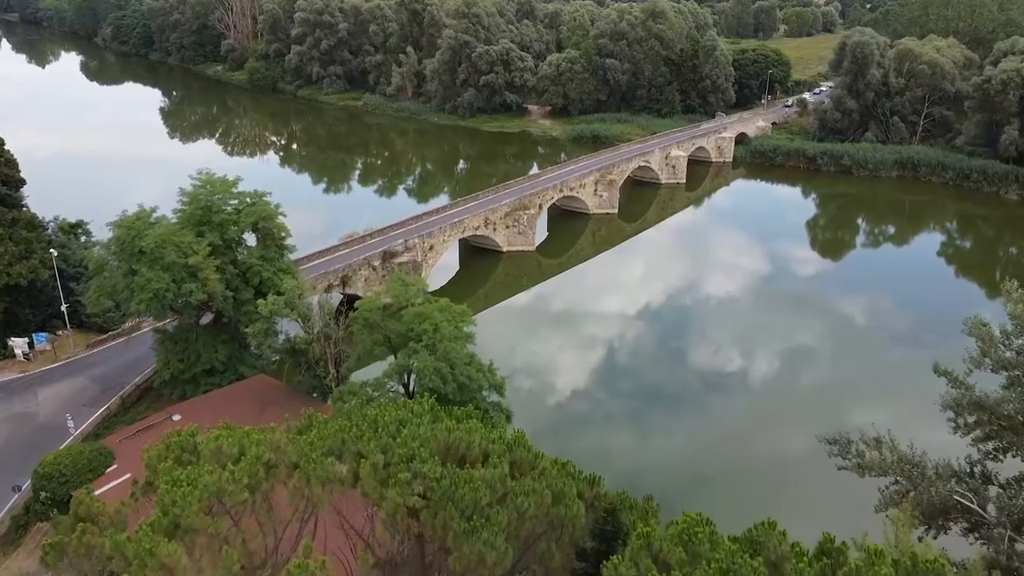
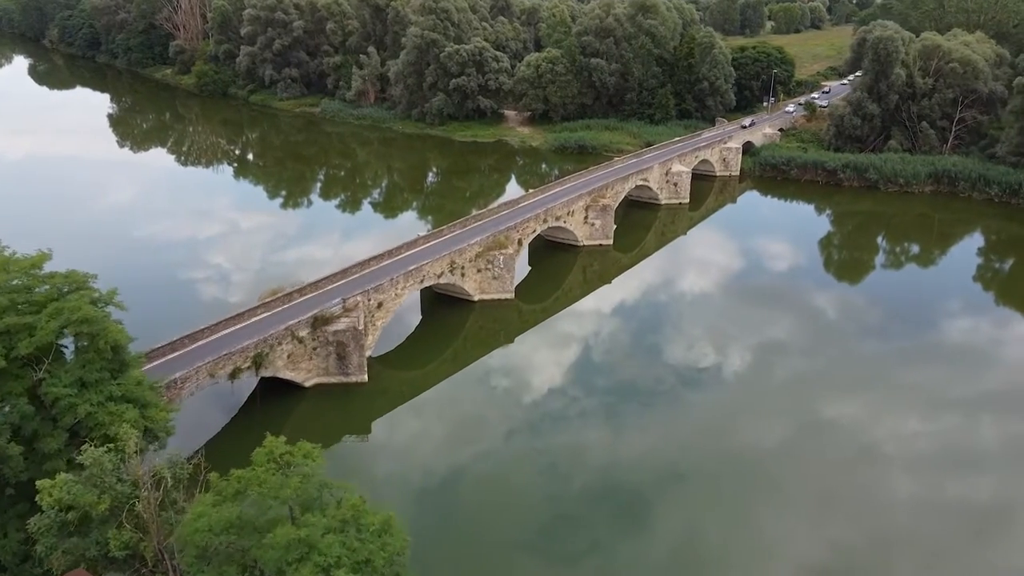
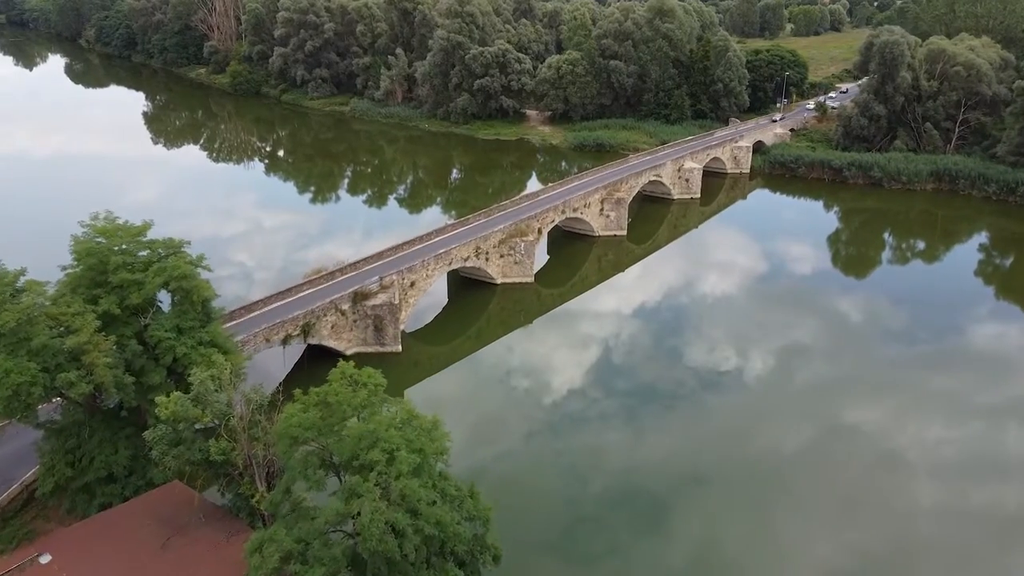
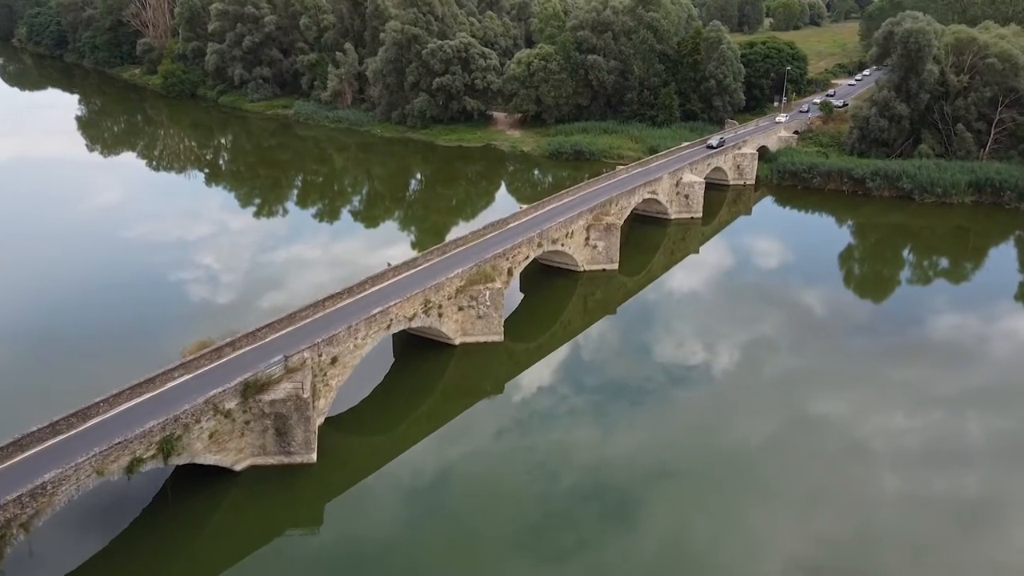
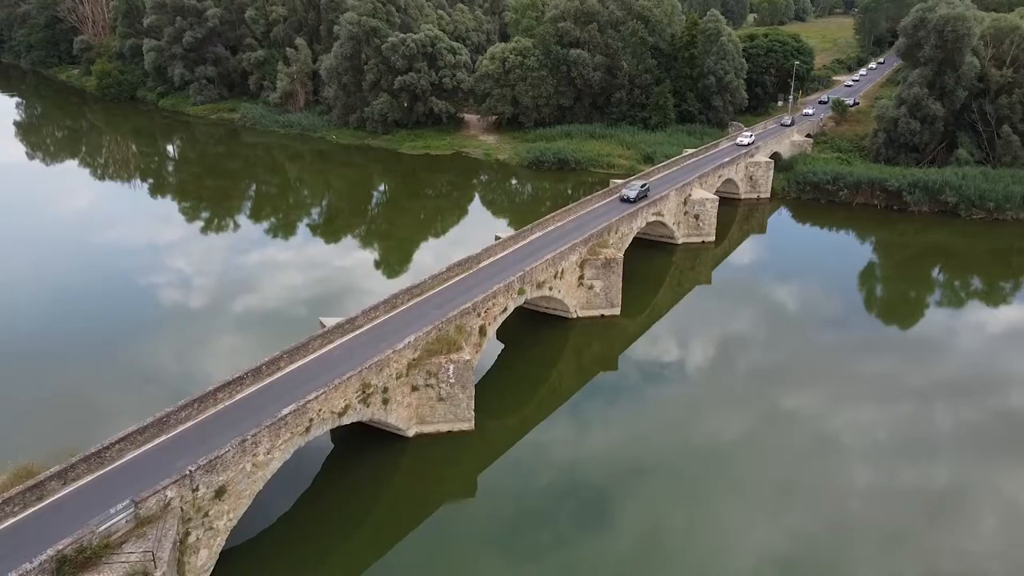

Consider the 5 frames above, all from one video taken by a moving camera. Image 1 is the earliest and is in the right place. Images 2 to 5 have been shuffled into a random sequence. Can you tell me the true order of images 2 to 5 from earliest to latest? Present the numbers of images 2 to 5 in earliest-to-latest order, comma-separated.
3, 2, 4, 5
